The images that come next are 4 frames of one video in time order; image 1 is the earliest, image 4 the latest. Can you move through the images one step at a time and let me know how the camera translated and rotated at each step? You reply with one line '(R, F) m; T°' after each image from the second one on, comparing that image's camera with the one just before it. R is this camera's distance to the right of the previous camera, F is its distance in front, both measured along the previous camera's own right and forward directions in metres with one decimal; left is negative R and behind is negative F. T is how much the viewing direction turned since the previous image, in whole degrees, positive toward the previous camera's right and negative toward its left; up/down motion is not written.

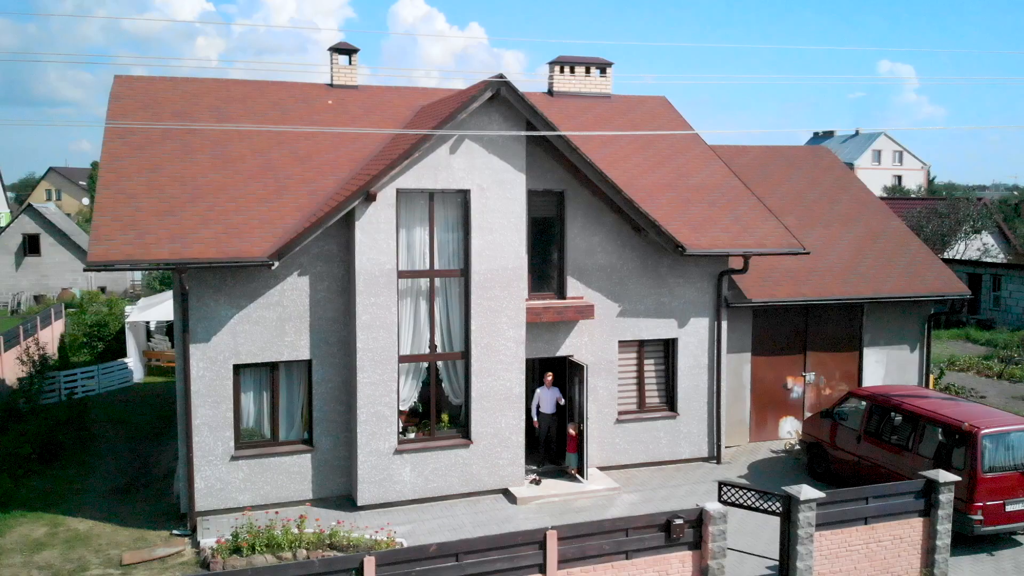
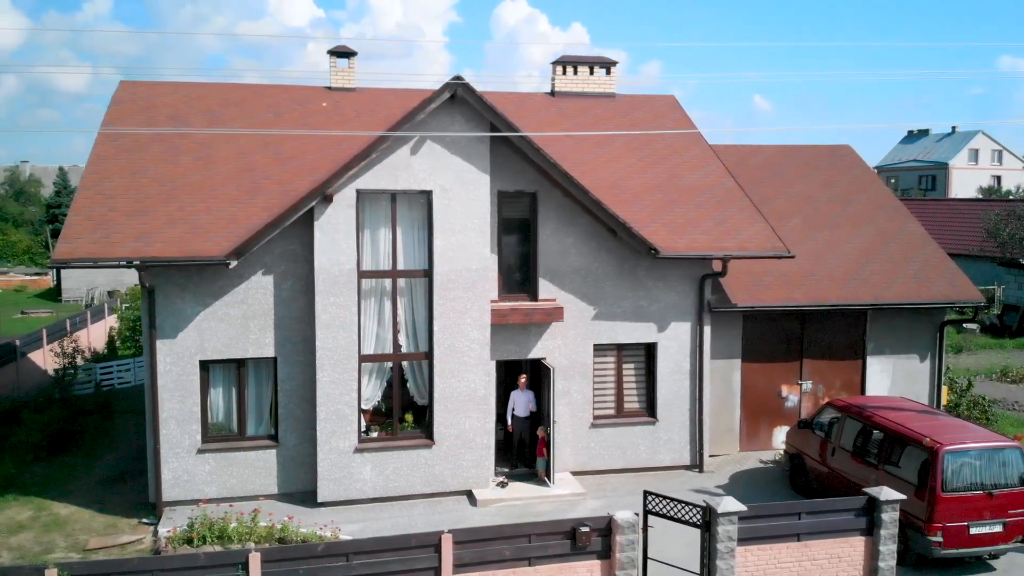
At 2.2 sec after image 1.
(+1.9, +0.2) m; -6°
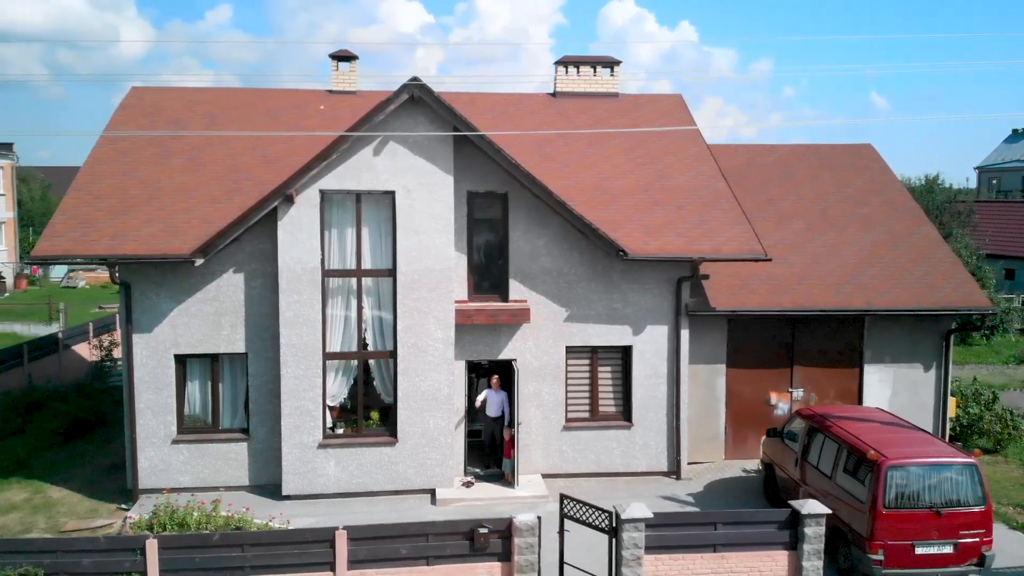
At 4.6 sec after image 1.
(+2.0, +0.1) m; -6°
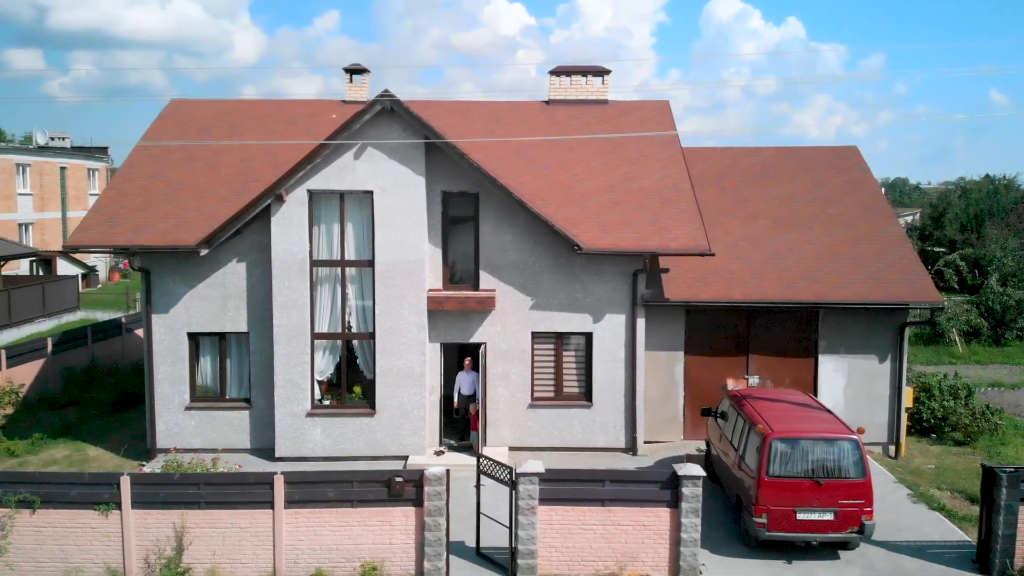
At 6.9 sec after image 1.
(+2.1, -1.4) m; -6°
